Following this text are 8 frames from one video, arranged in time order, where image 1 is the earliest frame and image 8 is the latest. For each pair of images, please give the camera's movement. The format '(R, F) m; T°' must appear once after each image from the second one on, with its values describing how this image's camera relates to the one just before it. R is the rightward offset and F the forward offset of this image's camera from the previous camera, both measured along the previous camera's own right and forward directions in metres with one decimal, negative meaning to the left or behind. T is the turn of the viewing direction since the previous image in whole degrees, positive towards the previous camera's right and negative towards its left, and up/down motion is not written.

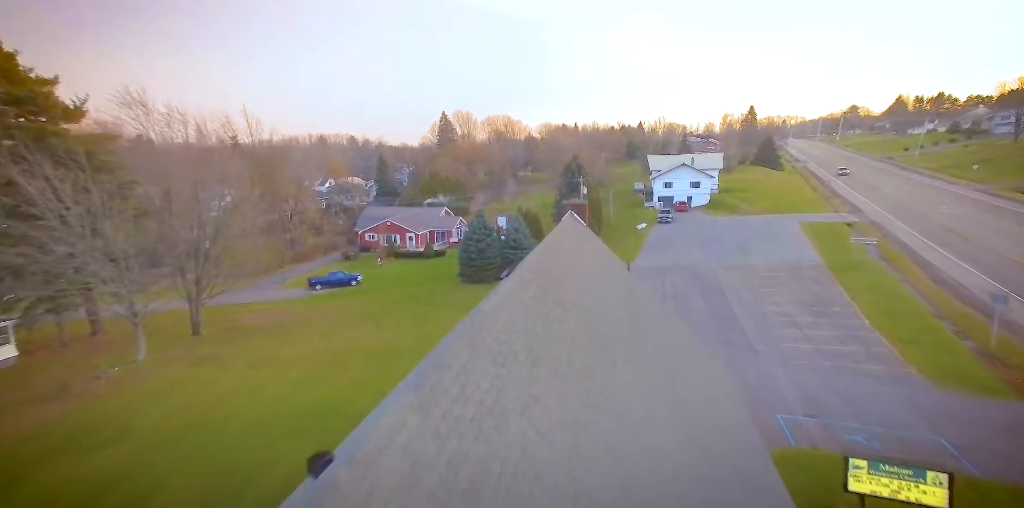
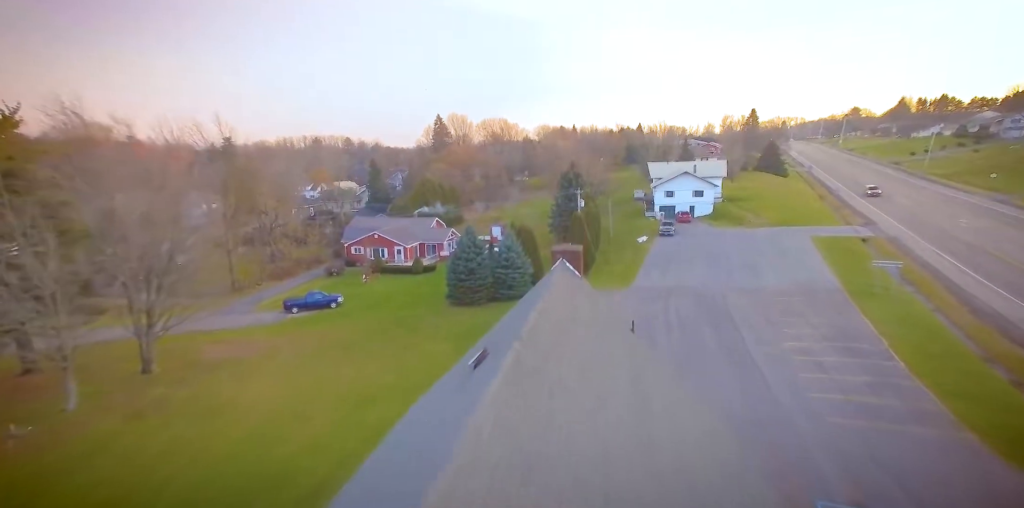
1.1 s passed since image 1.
(+0.2, +1.5) m; 0°
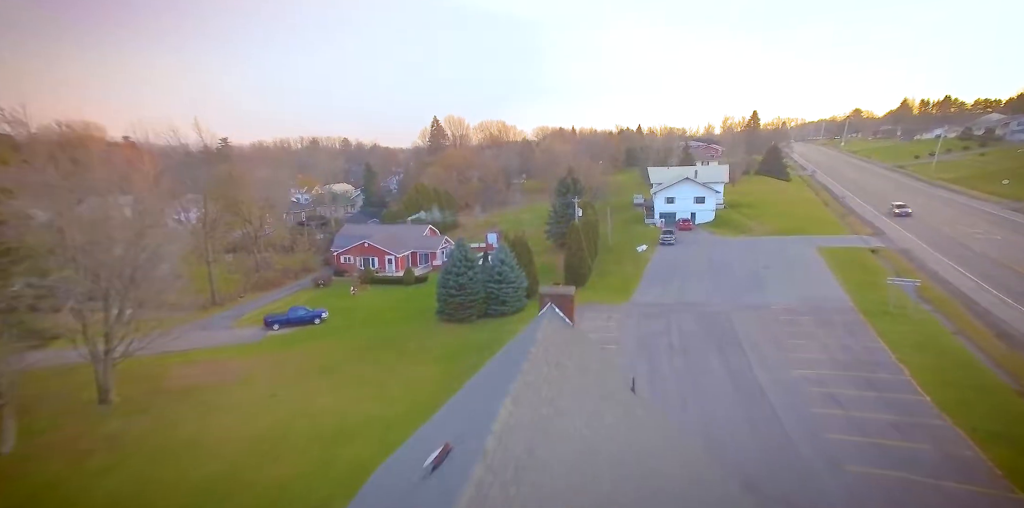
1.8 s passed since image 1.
(+0.2, +0.9) m; 0°
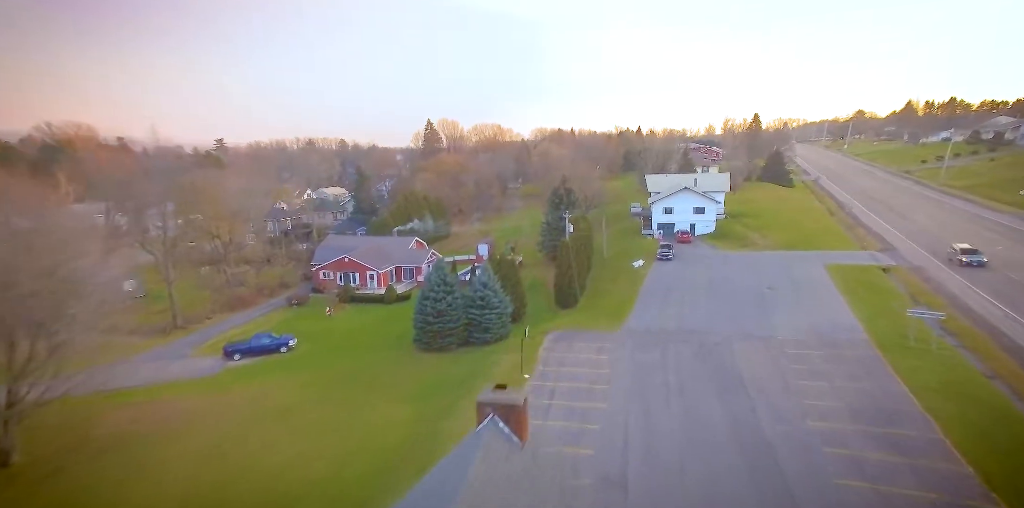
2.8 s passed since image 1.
(+0.5, +1.4) m; 0°
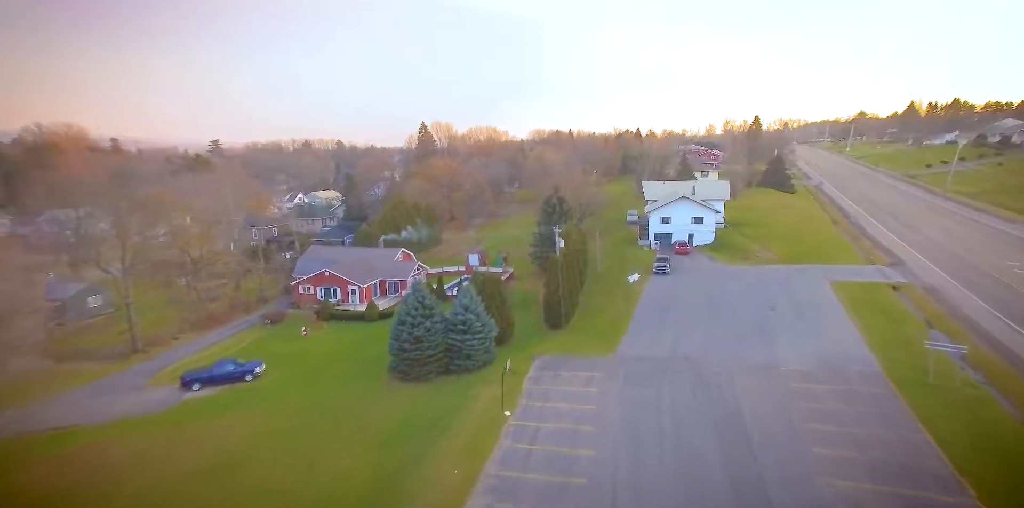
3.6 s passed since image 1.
(+0.4, +1.2) m; 0°
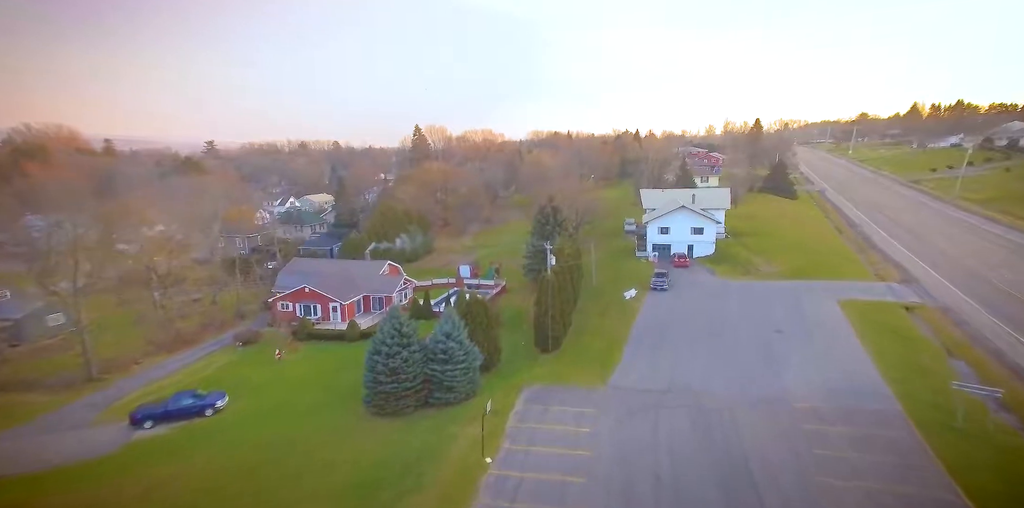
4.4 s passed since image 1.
(+0.4, +1.2) m; 0°
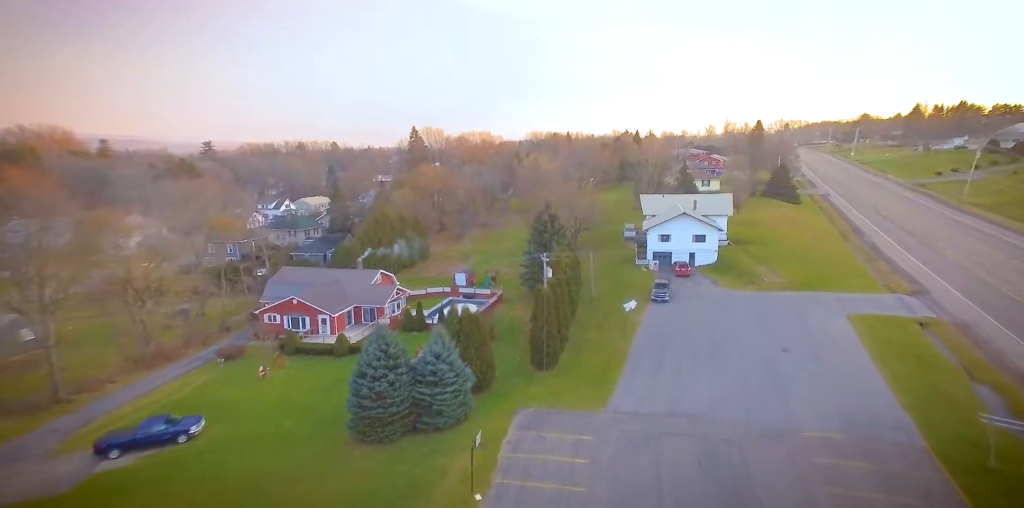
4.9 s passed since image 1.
(+0.2, +0.8) m; 0°
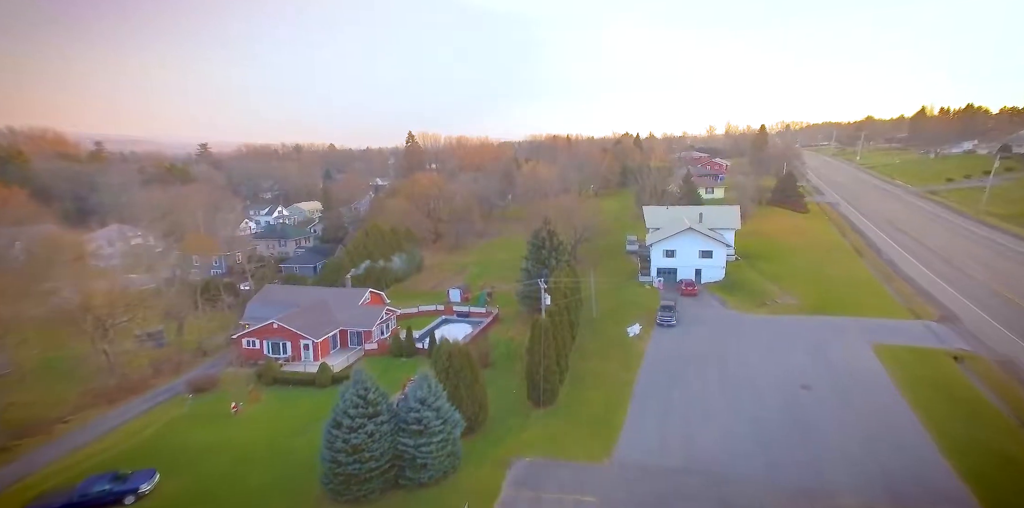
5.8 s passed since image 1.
(+0.1, +1.4) m; 0°
